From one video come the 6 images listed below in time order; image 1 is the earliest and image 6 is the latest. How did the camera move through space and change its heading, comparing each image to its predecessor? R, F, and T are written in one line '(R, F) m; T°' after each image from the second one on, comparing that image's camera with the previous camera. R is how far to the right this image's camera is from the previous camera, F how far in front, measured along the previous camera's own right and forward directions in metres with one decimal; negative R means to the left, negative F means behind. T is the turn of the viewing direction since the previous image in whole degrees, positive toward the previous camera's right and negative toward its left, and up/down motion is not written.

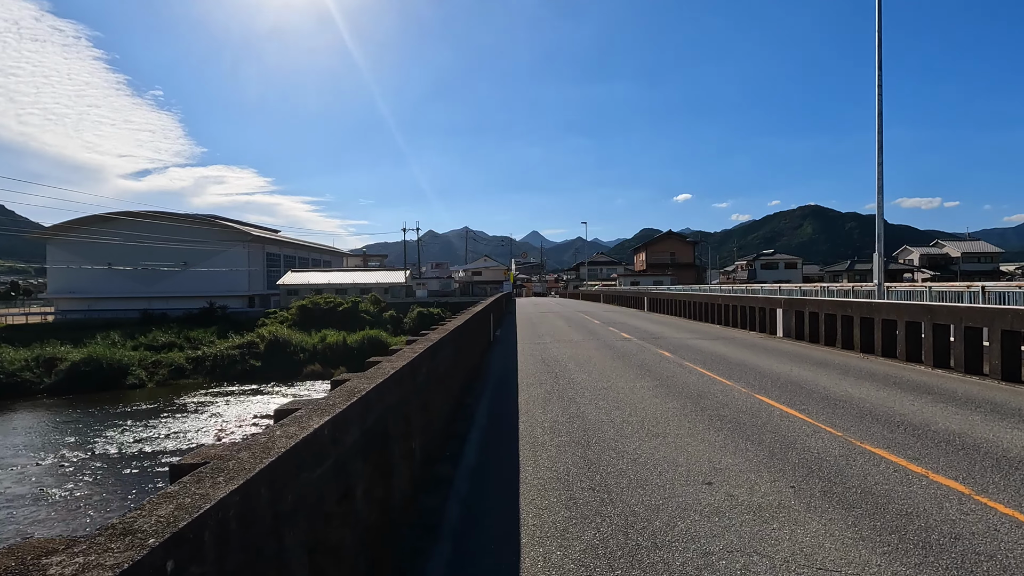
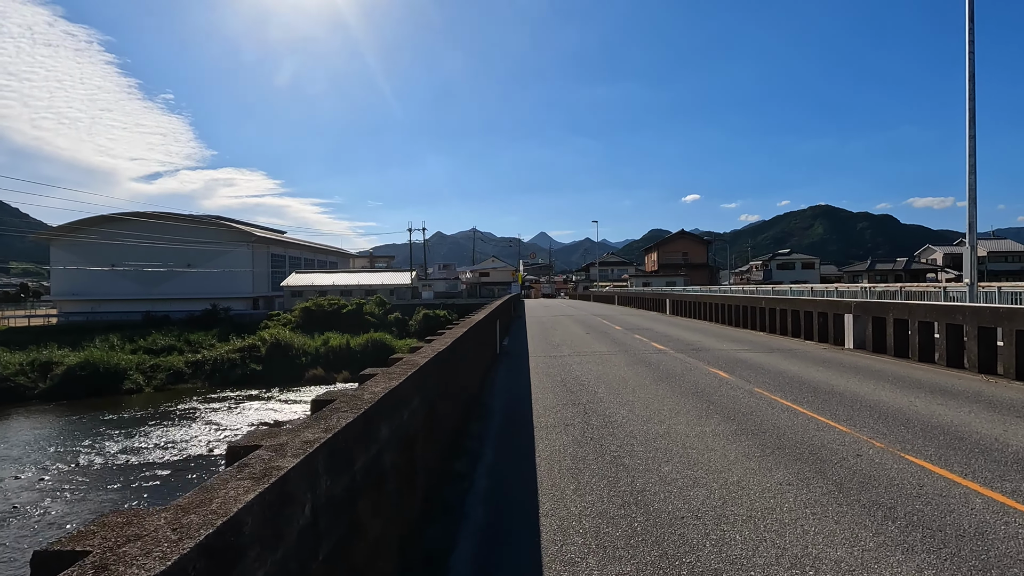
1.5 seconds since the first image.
(0.0, +1.9) m; -1°
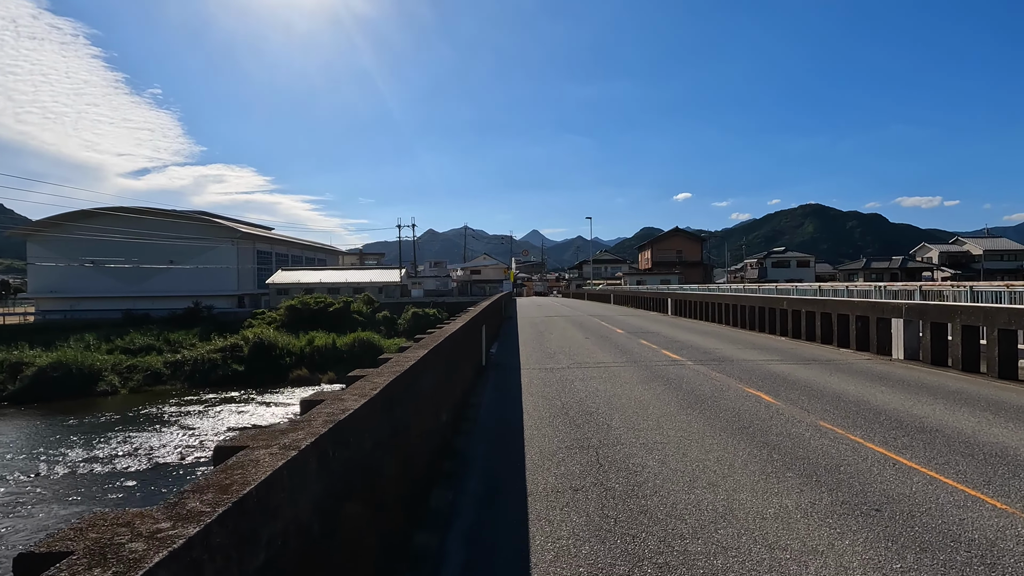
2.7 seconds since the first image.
(0.0, +1.5) m; +1°
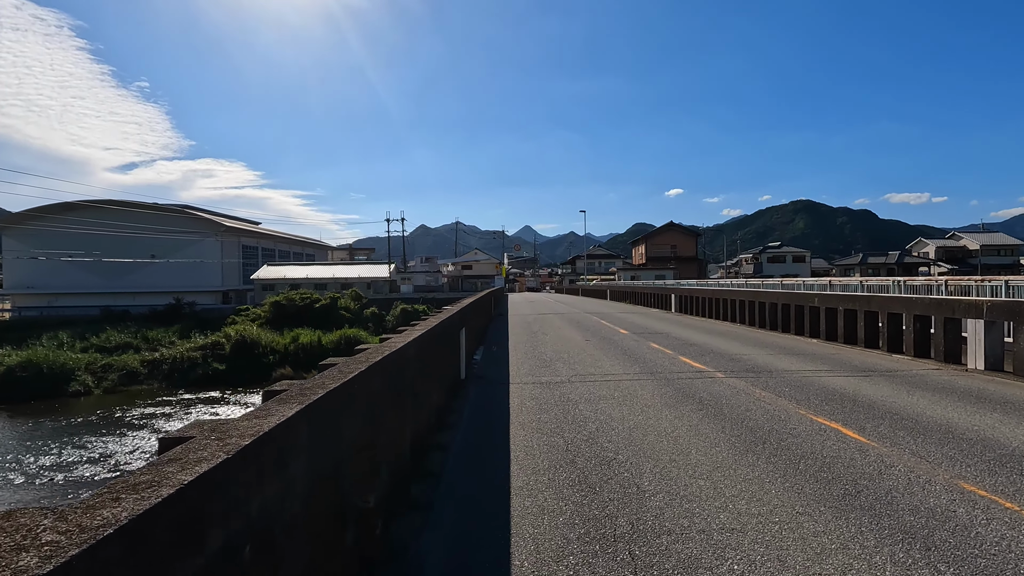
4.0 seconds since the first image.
(+0.1, +1.6) m; +1°
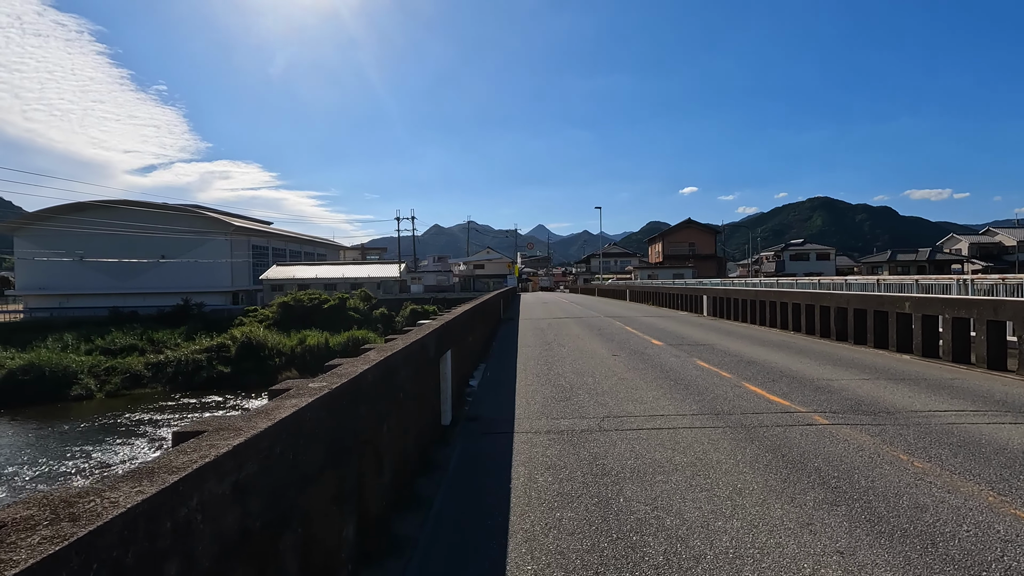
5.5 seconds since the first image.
(+0.1, +1.9) m; -1°
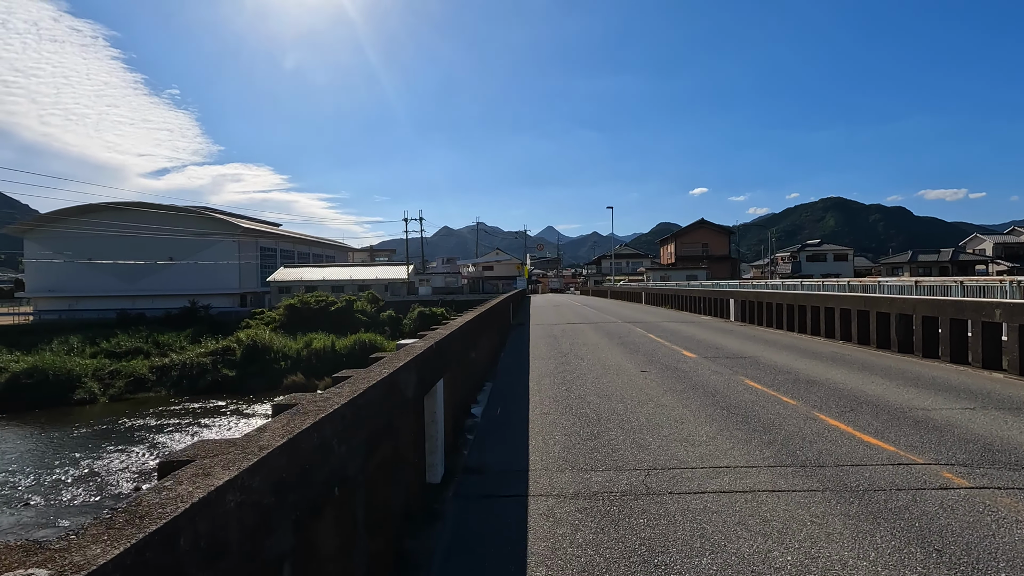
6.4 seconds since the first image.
(0.0, +1.2) m; -1°
